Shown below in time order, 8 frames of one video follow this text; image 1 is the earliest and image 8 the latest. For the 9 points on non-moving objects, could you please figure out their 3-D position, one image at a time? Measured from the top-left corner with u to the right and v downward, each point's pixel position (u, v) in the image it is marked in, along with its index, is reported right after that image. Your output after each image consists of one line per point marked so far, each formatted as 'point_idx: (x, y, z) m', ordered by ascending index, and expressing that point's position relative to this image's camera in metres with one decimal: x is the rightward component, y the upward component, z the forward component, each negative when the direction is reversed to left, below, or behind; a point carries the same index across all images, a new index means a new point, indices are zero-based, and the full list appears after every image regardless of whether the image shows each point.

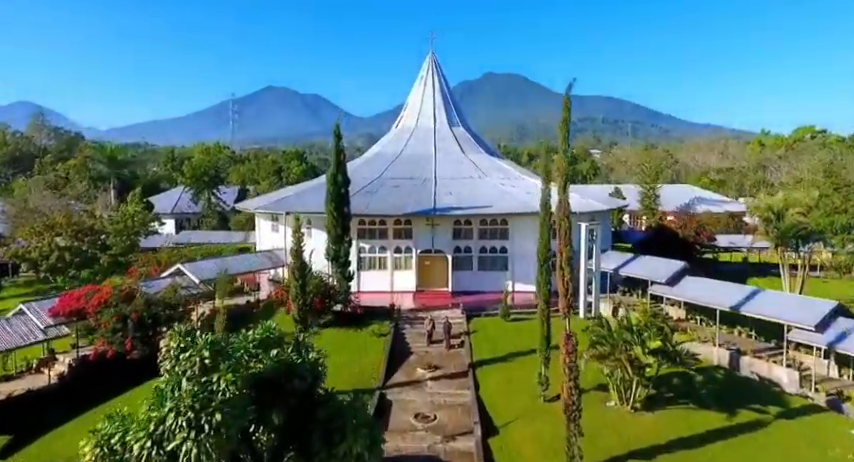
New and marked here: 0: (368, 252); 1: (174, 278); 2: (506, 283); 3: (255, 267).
0: (-1.9, -0.7, +18.7) m
1: (-6.5, -1.2, +14.7) m
2: (+2.5, -1.7, +18.7) m
3: (-5.2, -1.1, +17.5) m
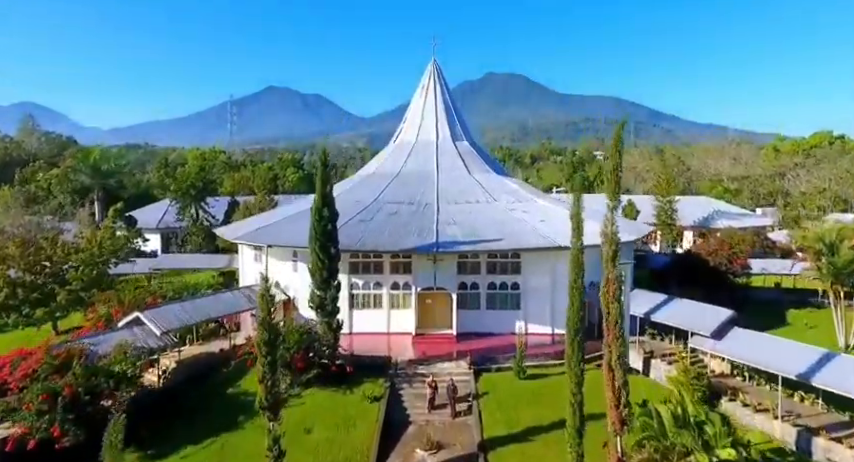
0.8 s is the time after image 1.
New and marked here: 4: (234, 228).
0: (-1.9, -1.6, +16.4) m
1: (-6.5, -2.2, +12.5) m
2: (+2.6, -2.6, +16.4) m
3: (-5.2, -2.0, +15.2) m
4: (-6.4, +0.1, +19.0) m
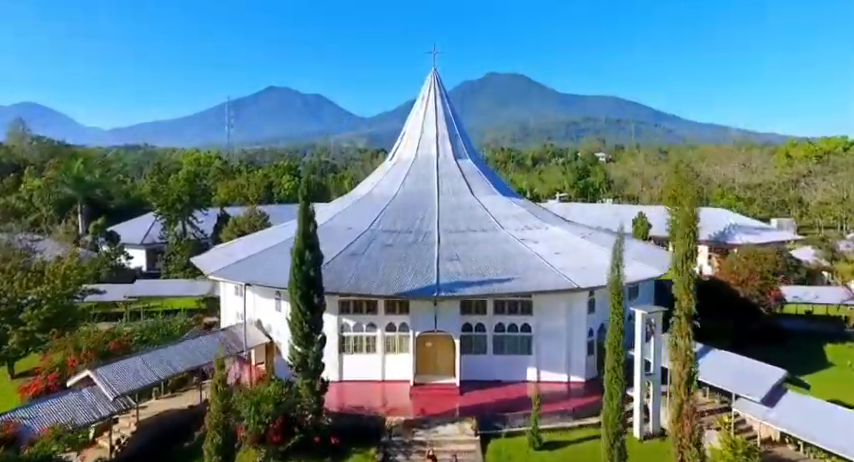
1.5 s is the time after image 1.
0: (-1.9, -2.5, +14.5) m
1: (-6.5, -3.0, +10.6) m
2: (+2.6, -3.5, +14.5) m
3: (-5.2, -2.9, +13.3) m
4: (-6.4, -0.8, +17.1) m
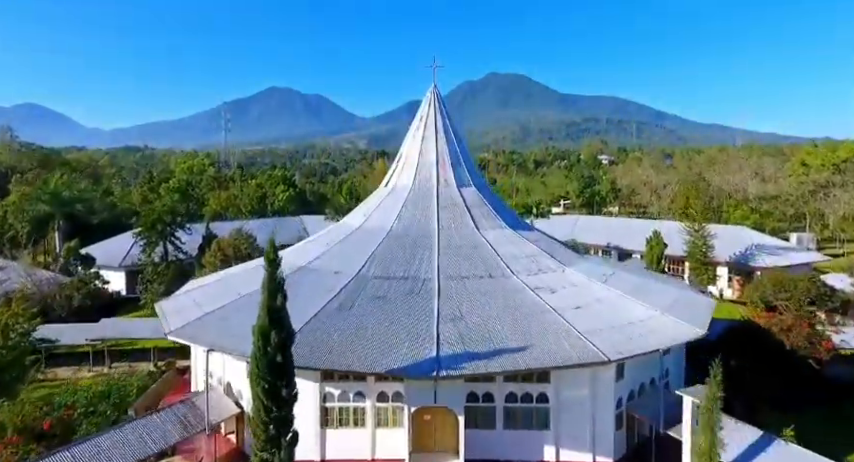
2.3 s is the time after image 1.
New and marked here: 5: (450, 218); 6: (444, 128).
0: (-1.9, -3.6, +12.2) m
1: (-6.6, -4.1, +8.3) m
2: (+2.5, -4.6, +12.2) m
3: (-5.2, -4.0, +11.0) m
4: (-6.4, -1.9, +14.8) m
5: (+0.7, +0.4, +16.3) m
6: (+0.5, +3.2, +18.3) m
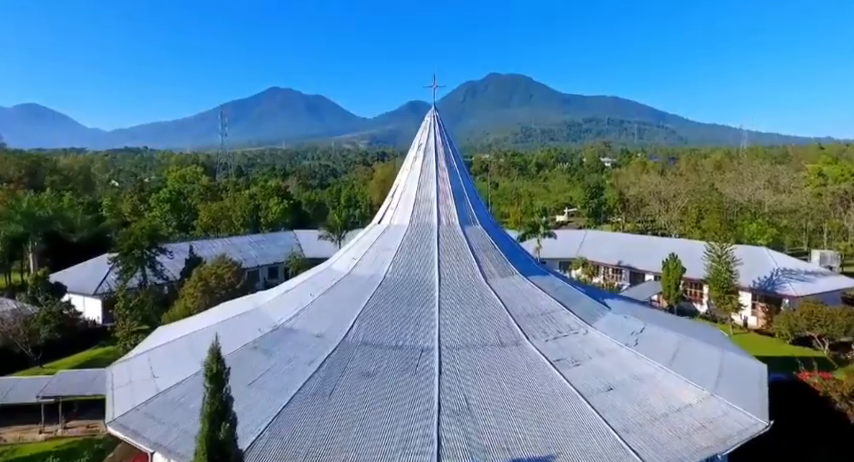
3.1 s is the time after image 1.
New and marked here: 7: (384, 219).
0: (-1.9, -4.8, +10.0) m
1: (-6.6, -5.3, +6.0) m
2: (+2.5, -5.8, +9.9) m
3: (-5.2, -5.2, +8.8) m
4: (-6.5, -3.1, +12.5) m
5: (+0.6, -0.8, +14.0) m
6: (+0.5, +2.1, +16.0) m
7: (-1.2, +0.4, +15.6) m
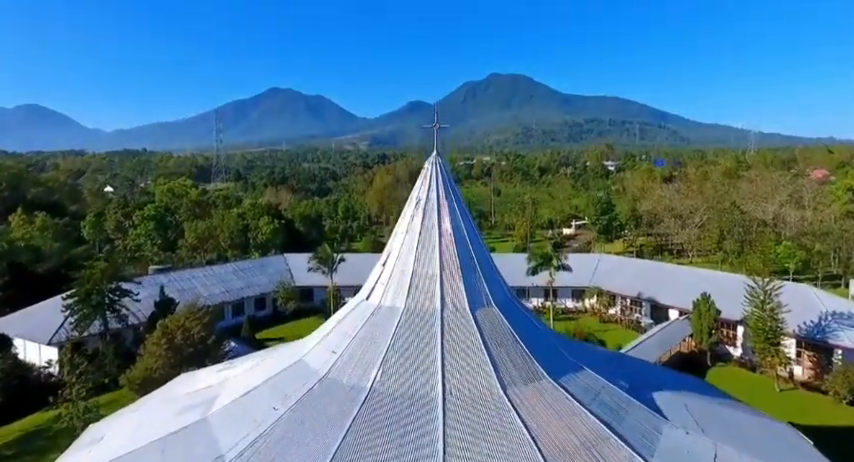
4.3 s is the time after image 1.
0: (-1.9, -6.5, +6.5) m
1: (-6.6, -7.0, +2.6) m
2: (+2.5, -7.5, +6.4) m
3: (-5.2, -6.9, +5.3) m
4: (-6.4, -4.8, +9.1) m
5: (+0.7, -2.5, +10.5) m
6: (+0.5, +0.3, +12.5) m
7: (-1.1, -1.4, +12.2) m
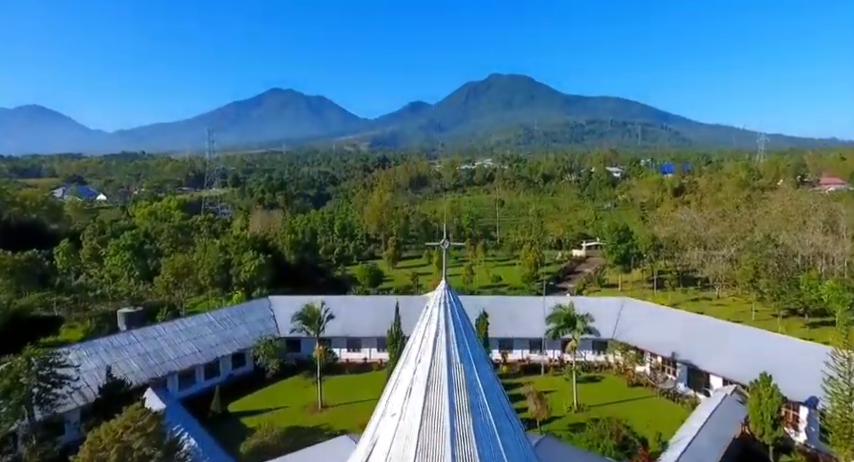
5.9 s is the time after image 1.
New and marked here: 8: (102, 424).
0: (-1.8, -9.1, +1.9) m
1: (-6.5, -9.6, -2.0) m
2: (+2.6, -10.1, +1.8) m
3: (-5.2, -9.5, +0.7) m
4: (-6.4, -7.4, +4.5) m
5: (+0.7, -5.1, +5.9) m
6: (+0.6, -2.3, +7.9) m
7: (-1.1, -4.0, +7.6) m
8: (-10.3, -6.2, +18.4) m
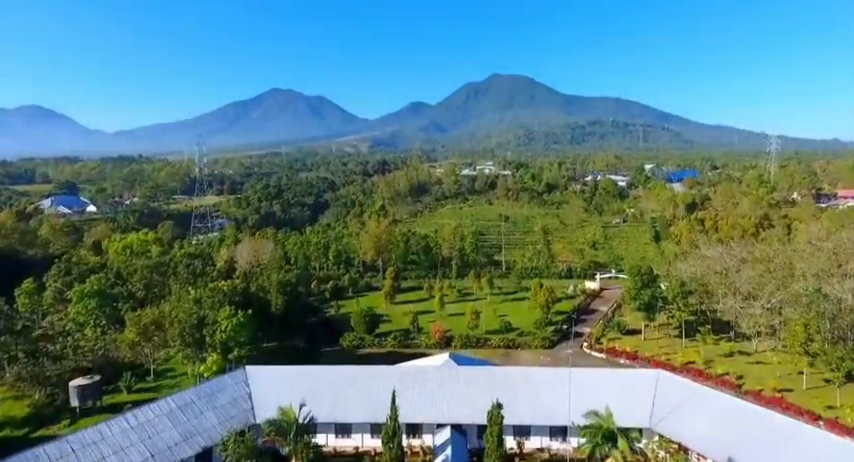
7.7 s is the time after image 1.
0: (-1.7, -12.5, -3.5) m
1: (-6.4, -13.1, -7.4) m
2: (+2.7, -13.5, -3.6) m
3: (-5.1, -12.9, -4.7) m
4: (-6.3, -10.8, -0.9) m
5: (+0.9, -8.5, +0.5) m
6: (+0.7, -5.7, +2.5) m
7: (-0.9, -7.4, +2.2) m
8: (-10.2, -9.6, +13.0) m
